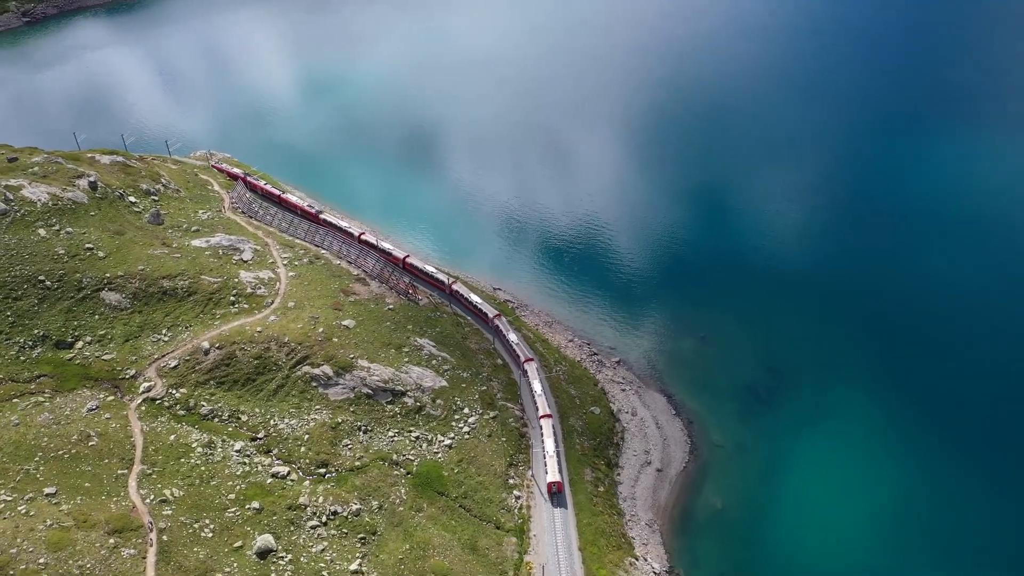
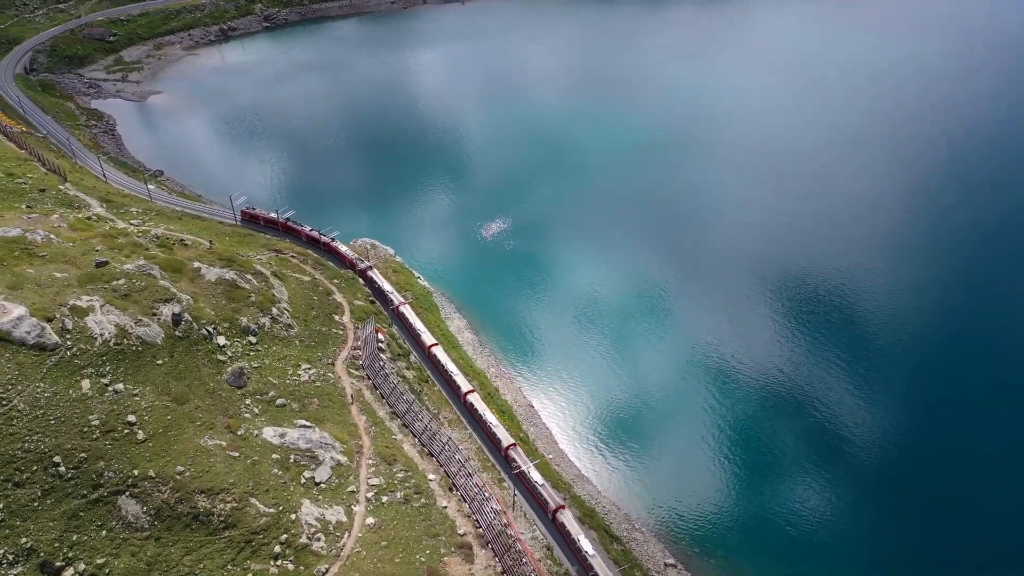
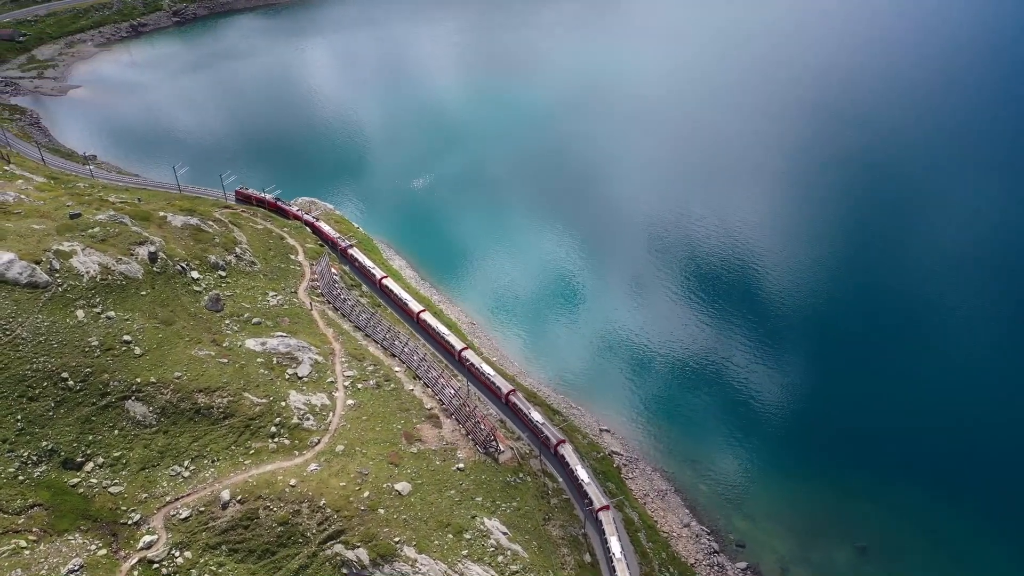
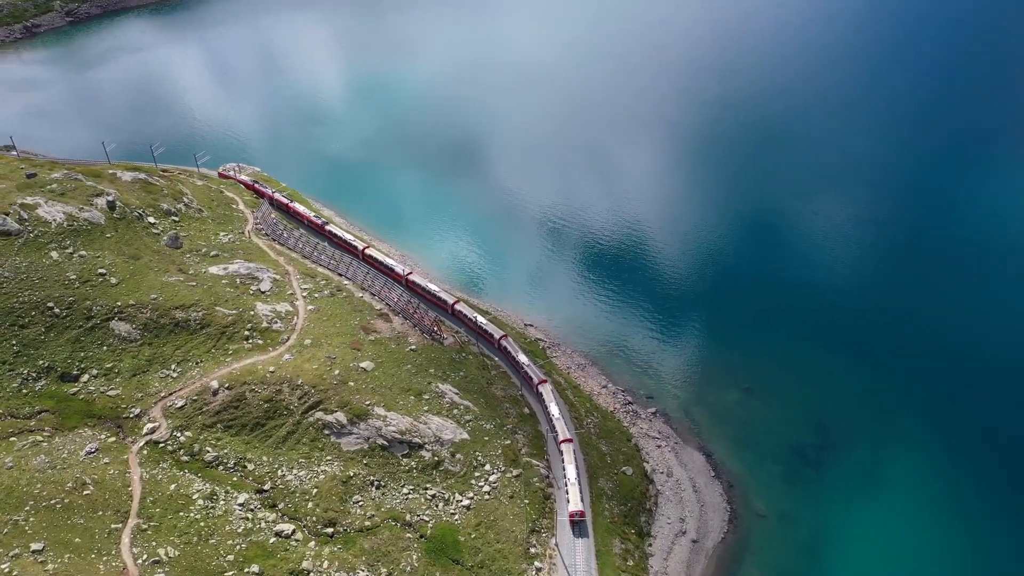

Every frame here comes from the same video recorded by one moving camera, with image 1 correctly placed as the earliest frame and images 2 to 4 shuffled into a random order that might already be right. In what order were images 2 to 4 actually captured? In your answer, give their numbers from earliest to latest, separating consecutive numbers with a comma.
4, 3, 2
